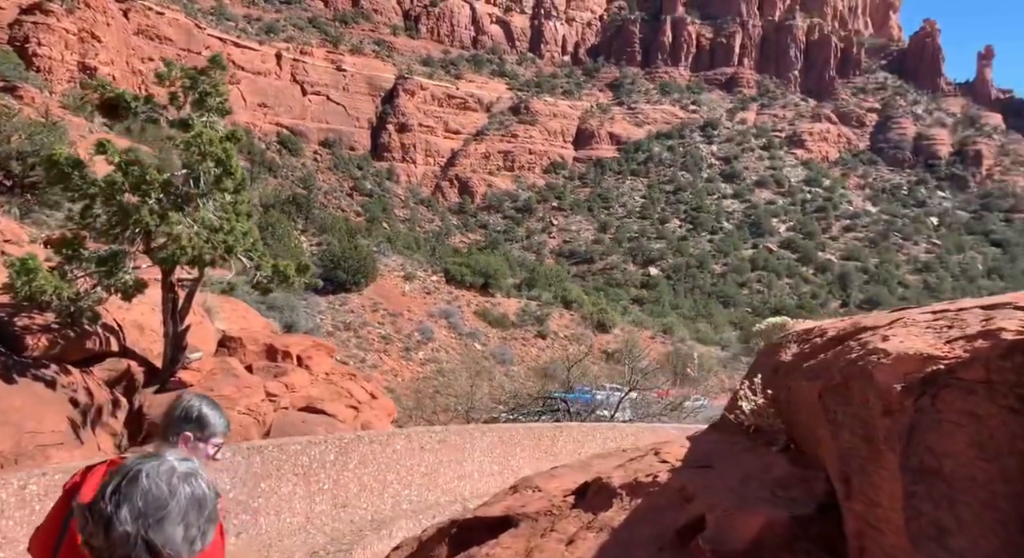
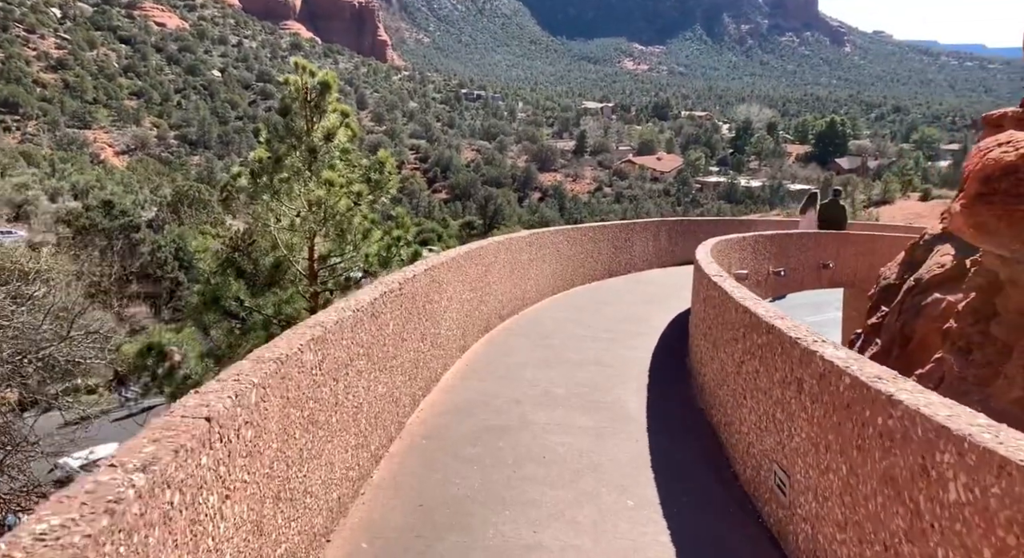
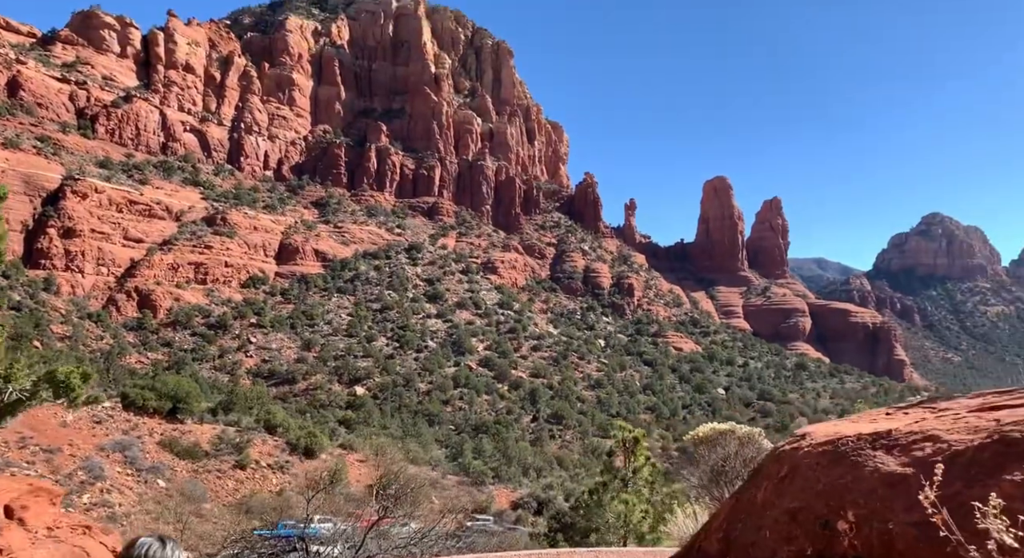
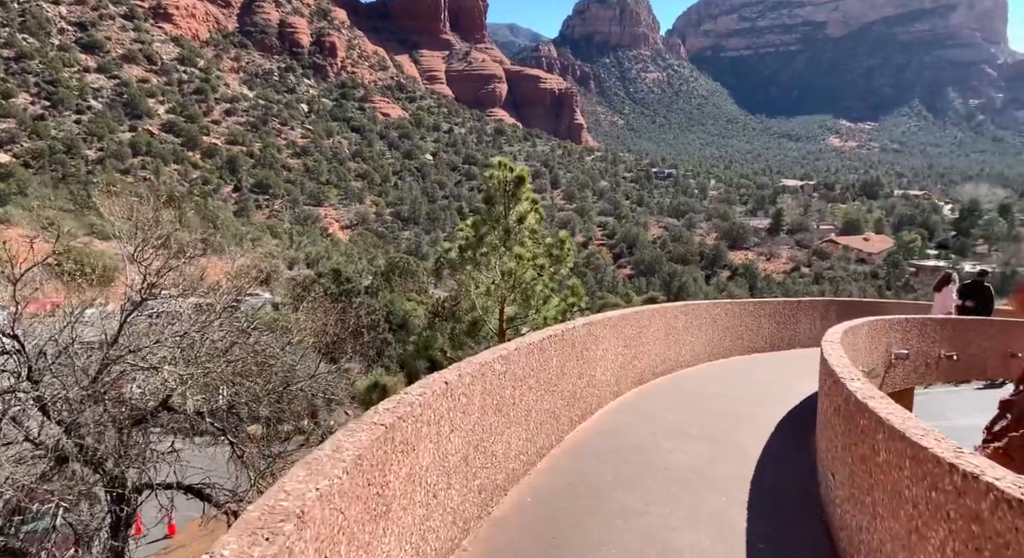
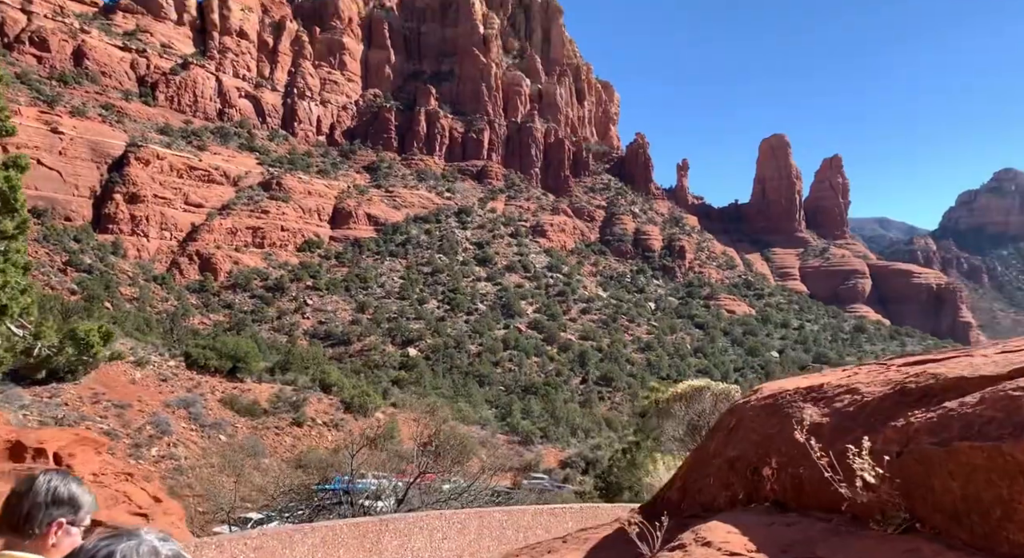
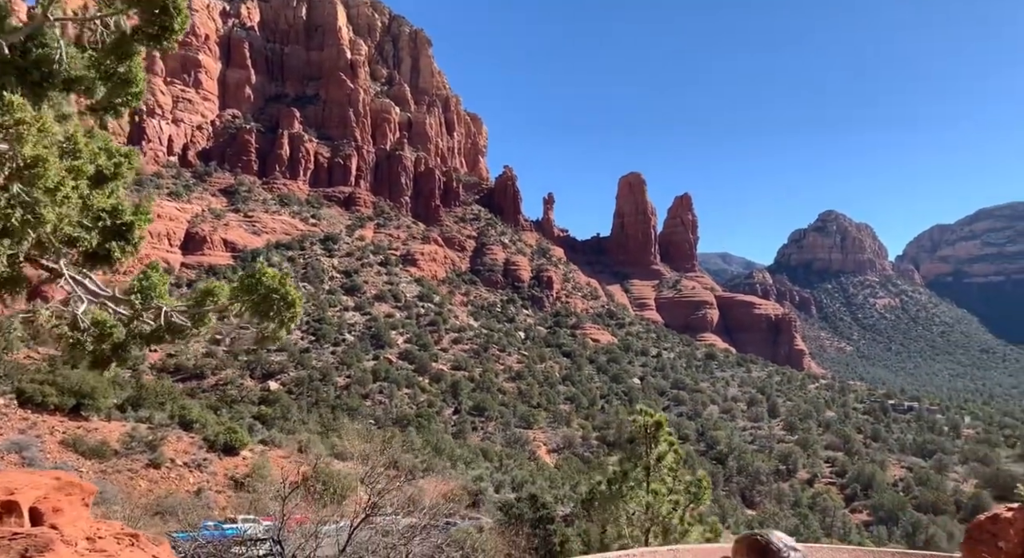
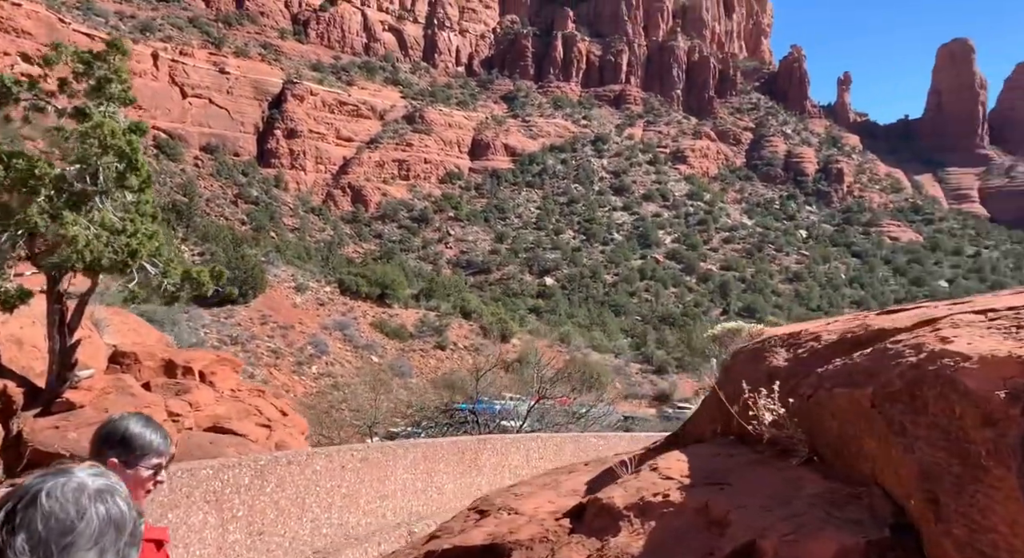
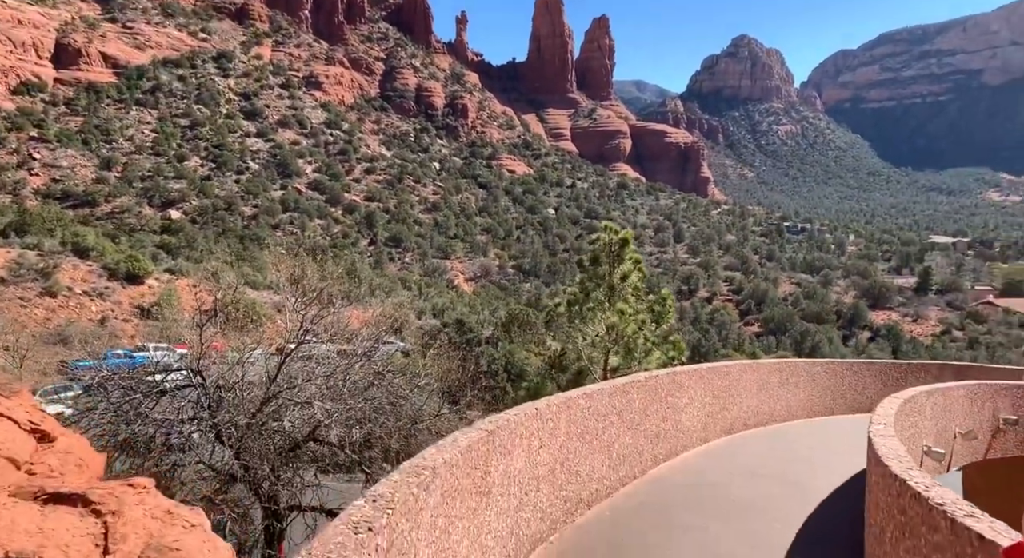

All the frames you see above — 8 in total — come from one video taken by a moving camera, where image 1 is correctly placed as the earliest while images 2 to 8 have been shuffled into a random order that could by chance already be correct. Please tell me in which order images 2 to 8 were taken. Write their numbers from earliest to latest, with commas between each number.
7, 5, 3, 6, 8, 4, 2
